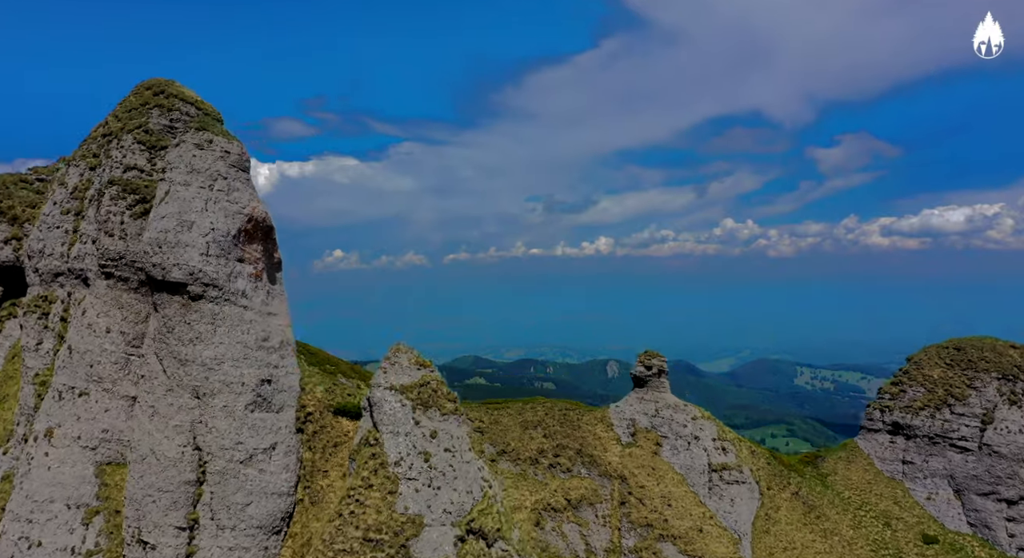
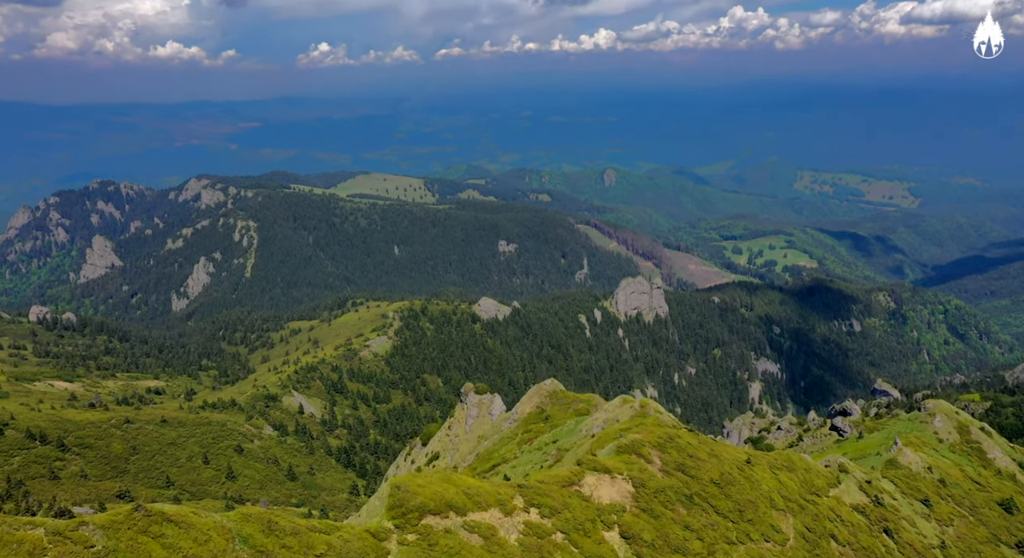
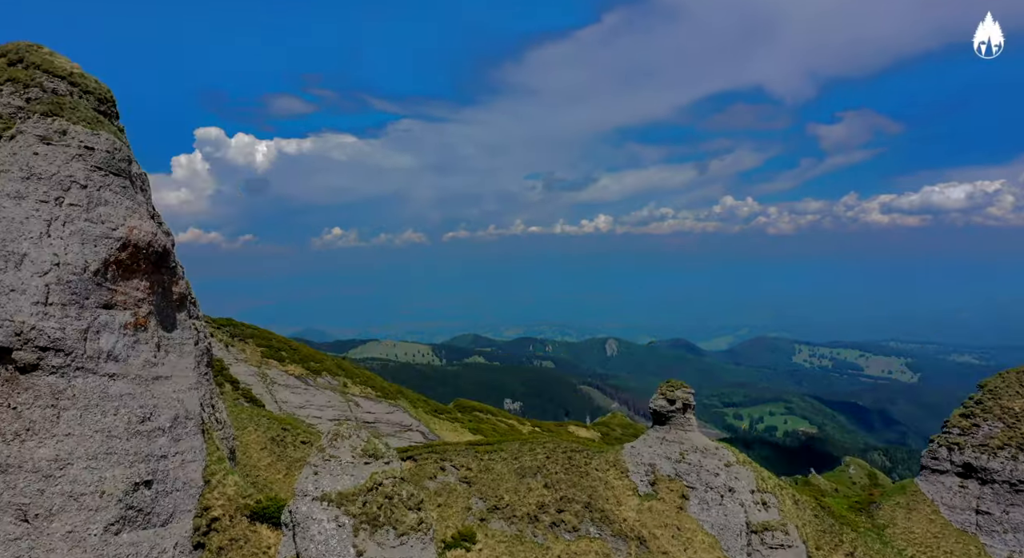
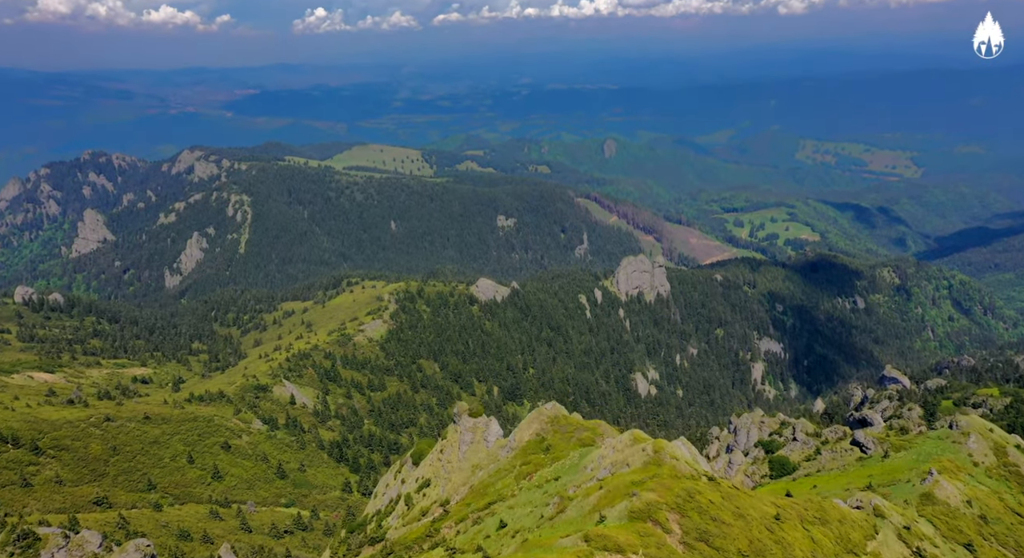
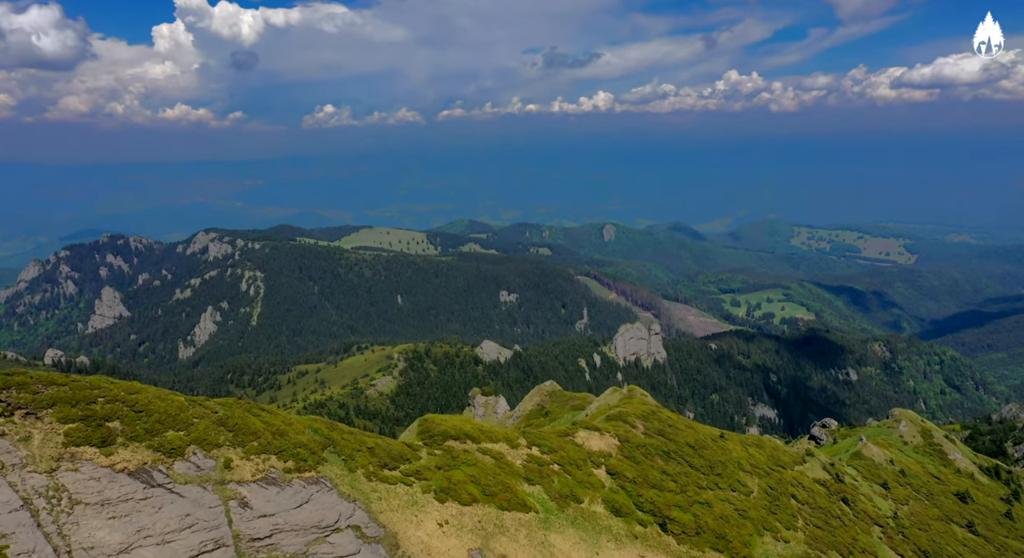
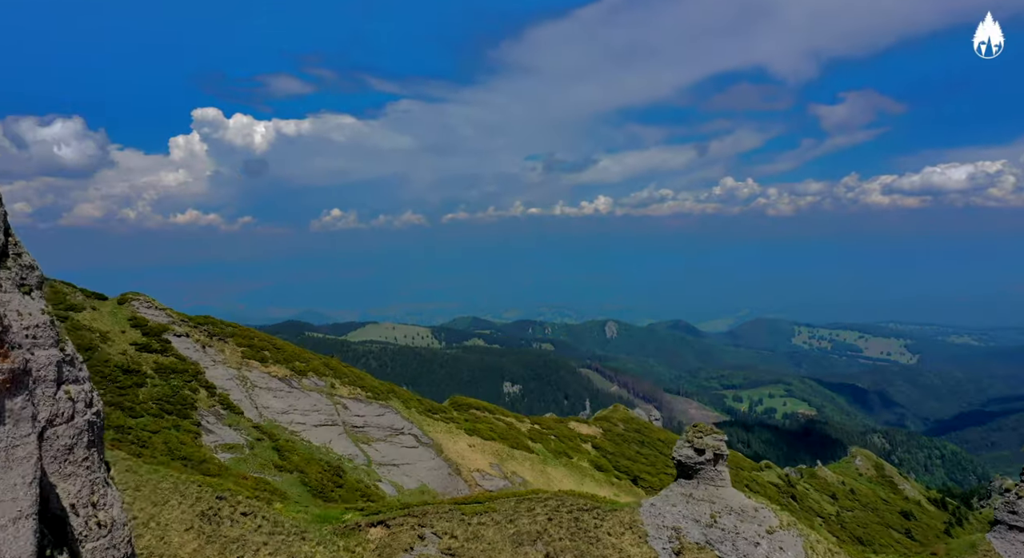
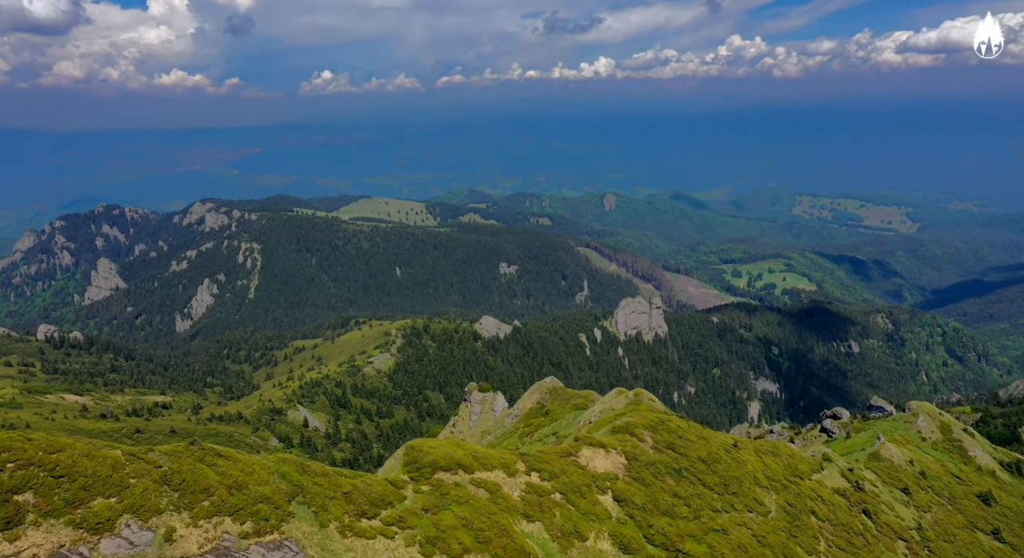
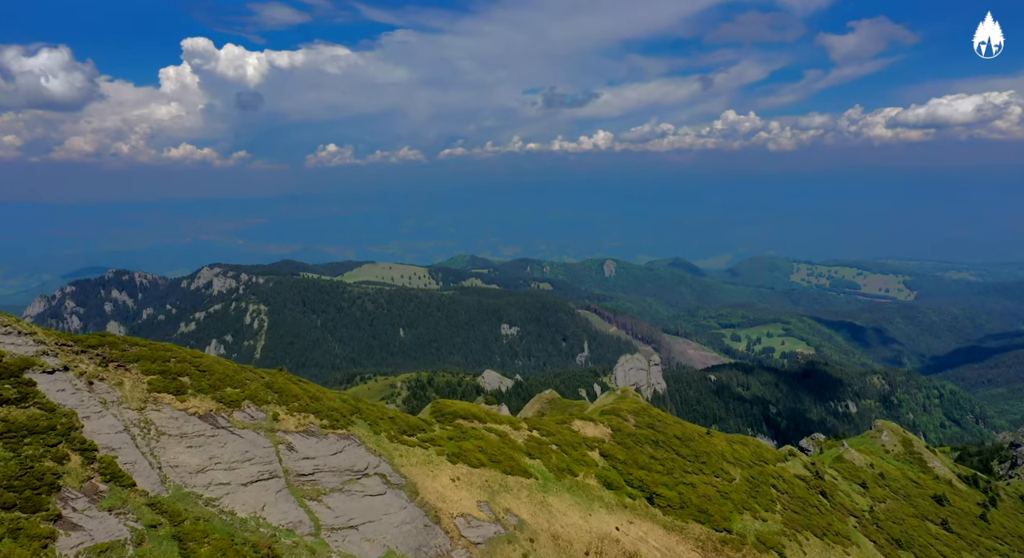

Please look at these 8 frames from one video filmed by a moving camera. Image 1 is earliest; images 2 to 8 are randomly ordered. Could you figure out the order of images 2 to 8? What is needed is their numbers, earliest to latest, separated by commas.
3, 6, 8, 5, 7, 2, 4
